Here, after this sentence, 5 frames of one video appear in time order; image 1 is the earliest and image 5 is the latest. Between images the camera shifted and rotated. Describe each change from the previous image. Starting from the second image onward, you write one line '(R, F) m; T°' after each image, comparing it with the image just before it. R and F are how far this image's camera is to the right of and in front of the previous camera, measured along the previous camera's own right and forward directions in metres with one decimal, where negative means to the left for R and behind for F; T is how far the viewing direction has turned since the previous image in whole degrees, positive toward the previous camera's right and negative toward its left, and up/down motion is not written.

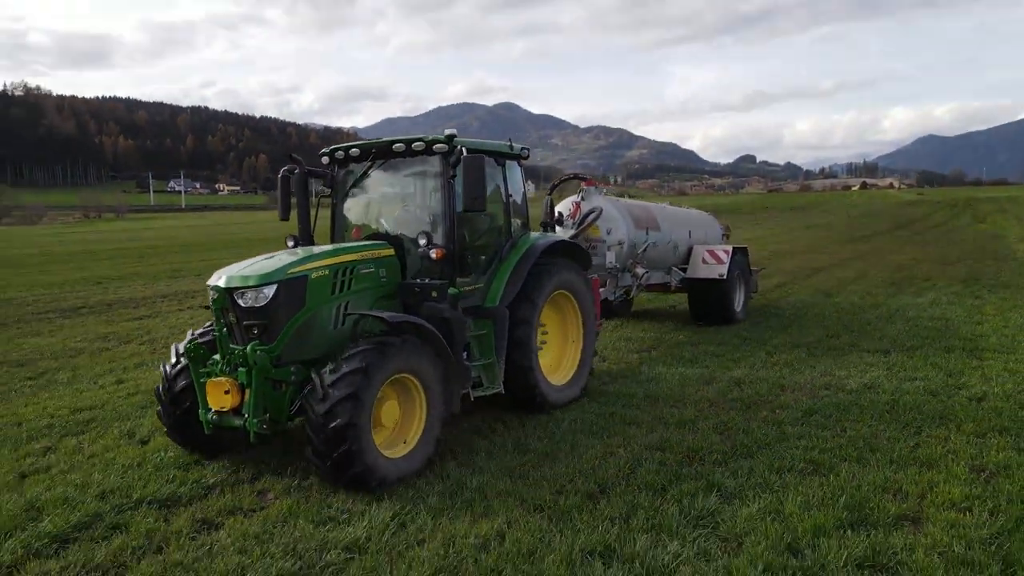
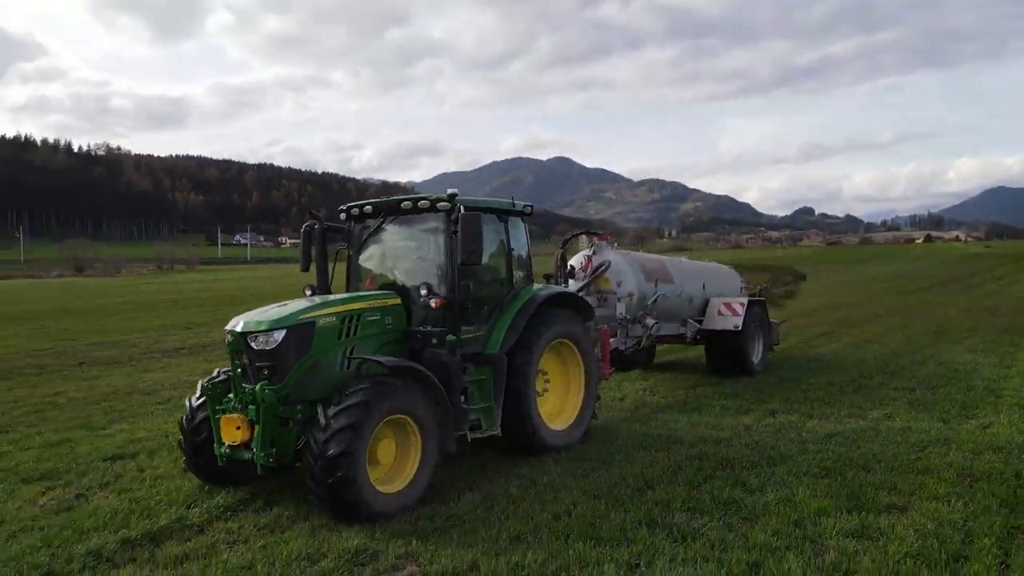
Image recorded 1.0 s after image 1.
(+0.5, -0.4) m; -4°
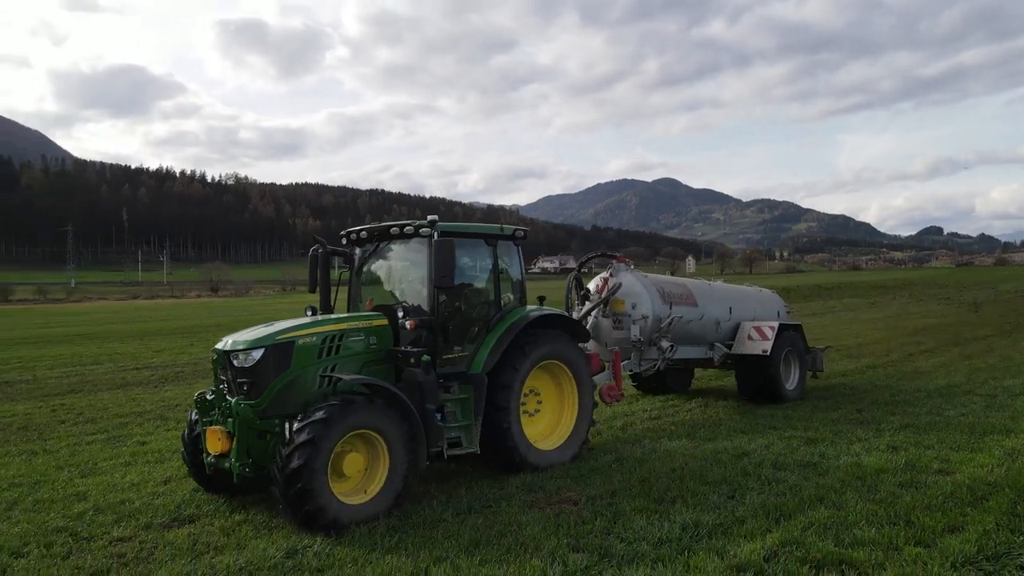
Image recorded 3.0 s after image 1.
(+1.0, -0.1) m; -8°
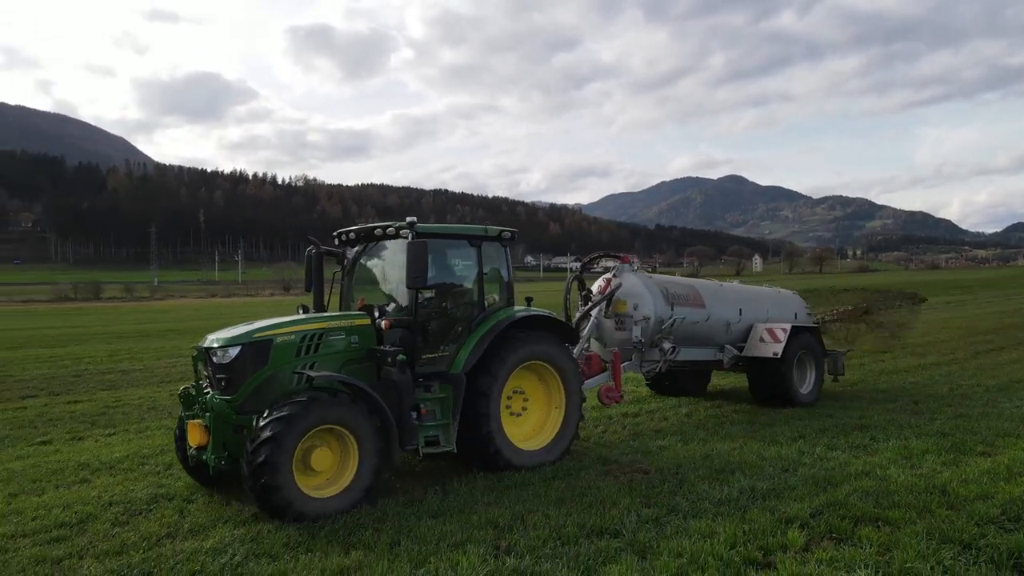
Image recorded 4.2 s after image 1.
(+0.7, 0.0) m; -5°
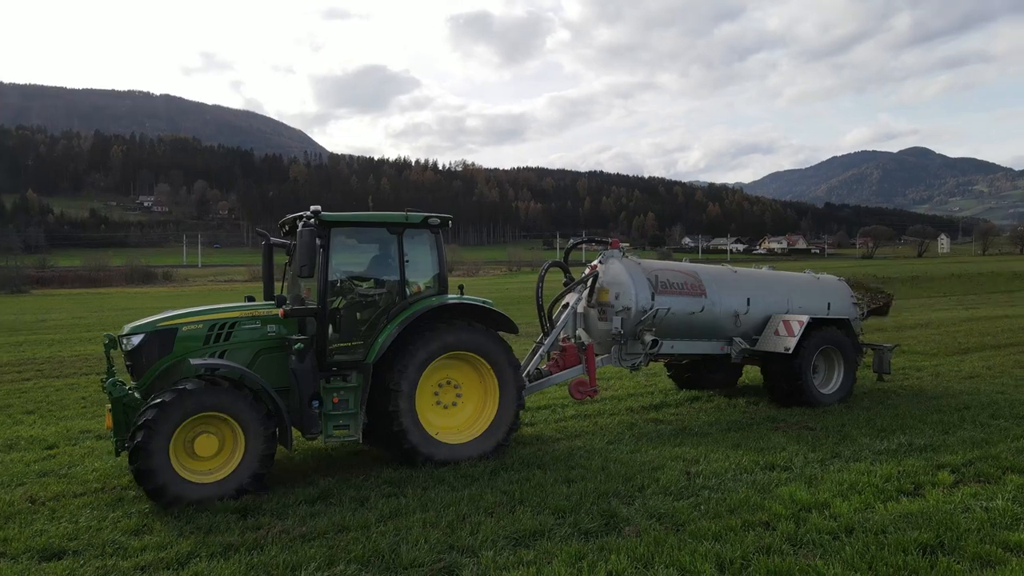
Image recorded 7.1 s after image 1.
(+1.9, +0.6) m; -12°
